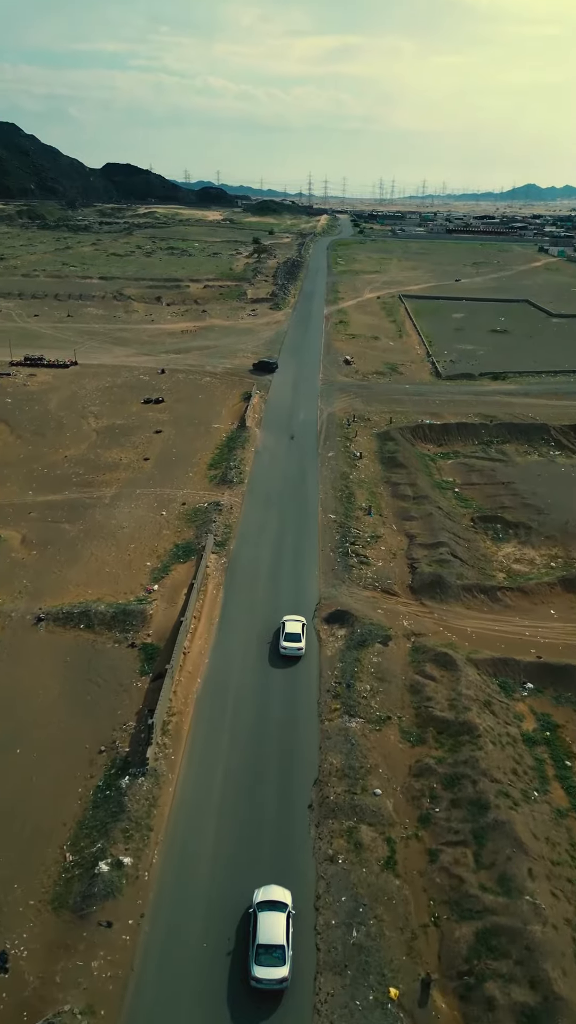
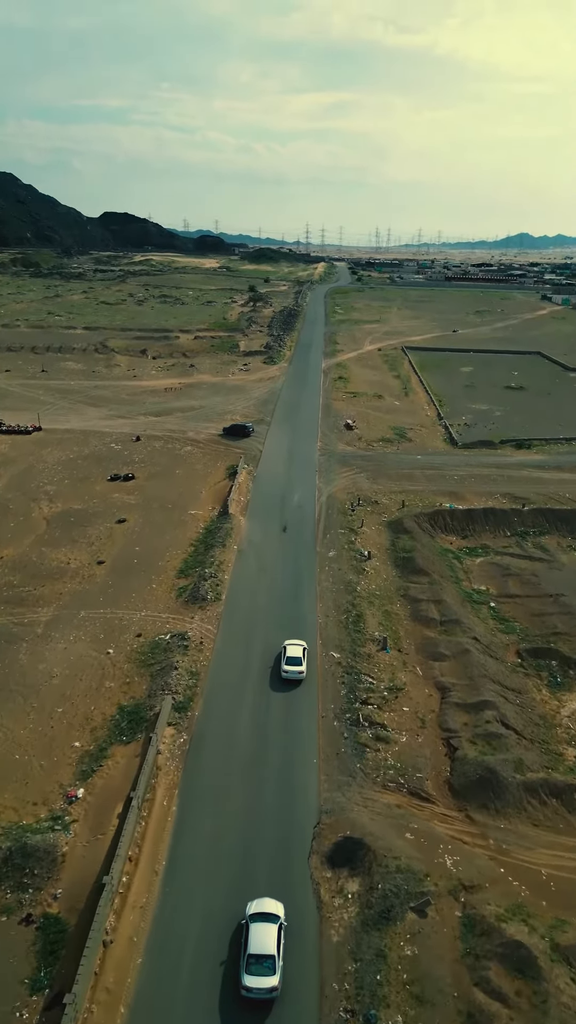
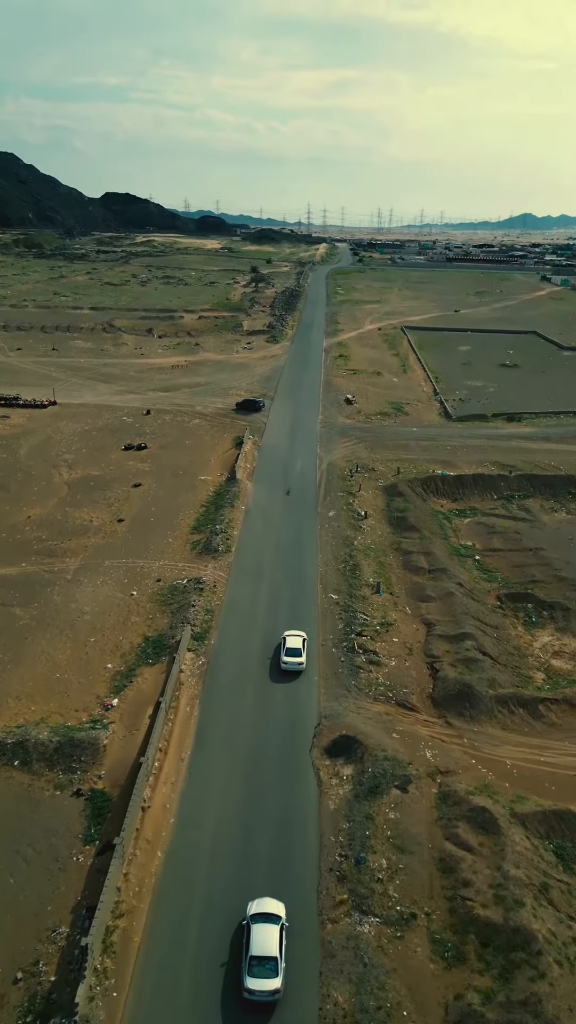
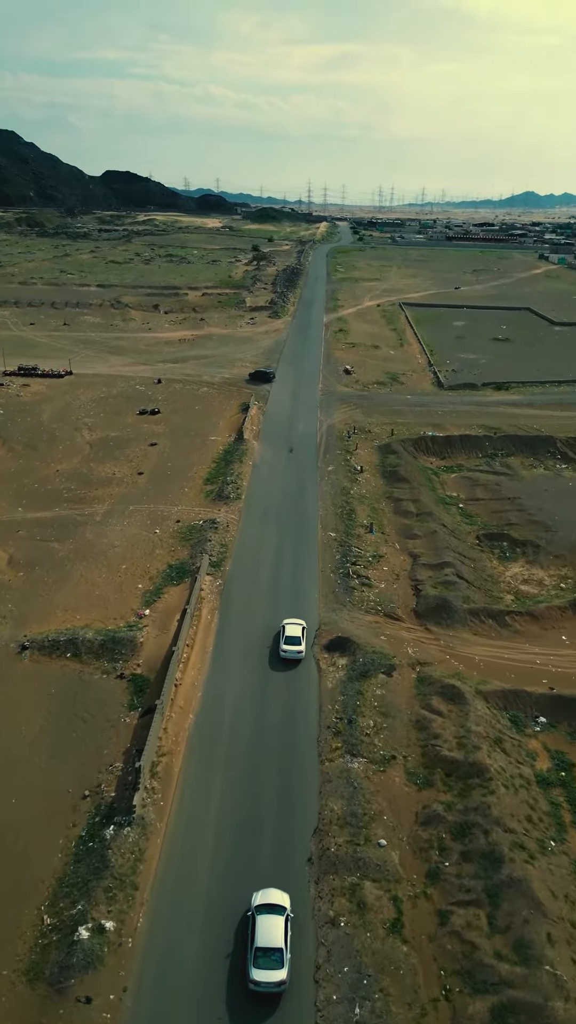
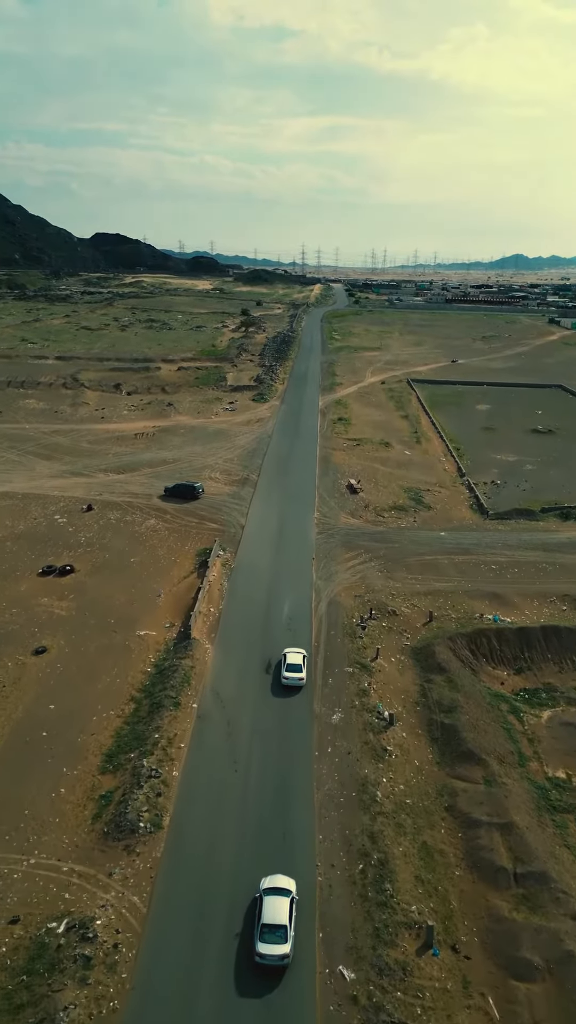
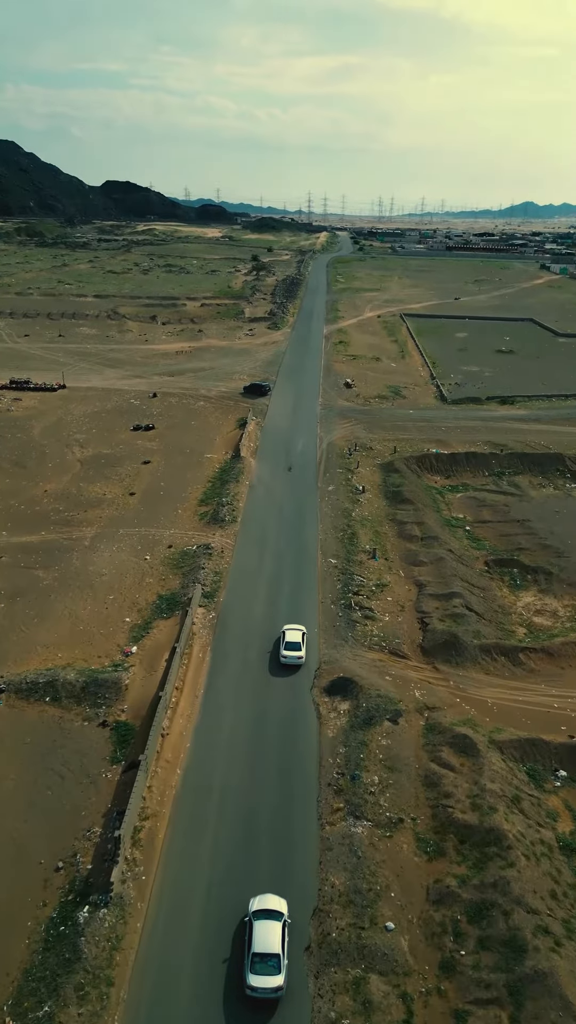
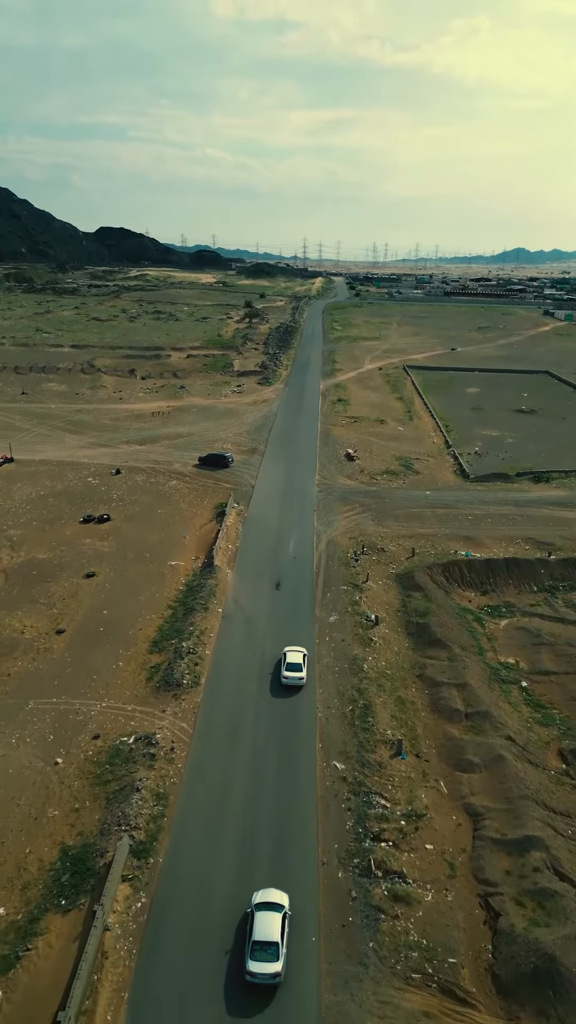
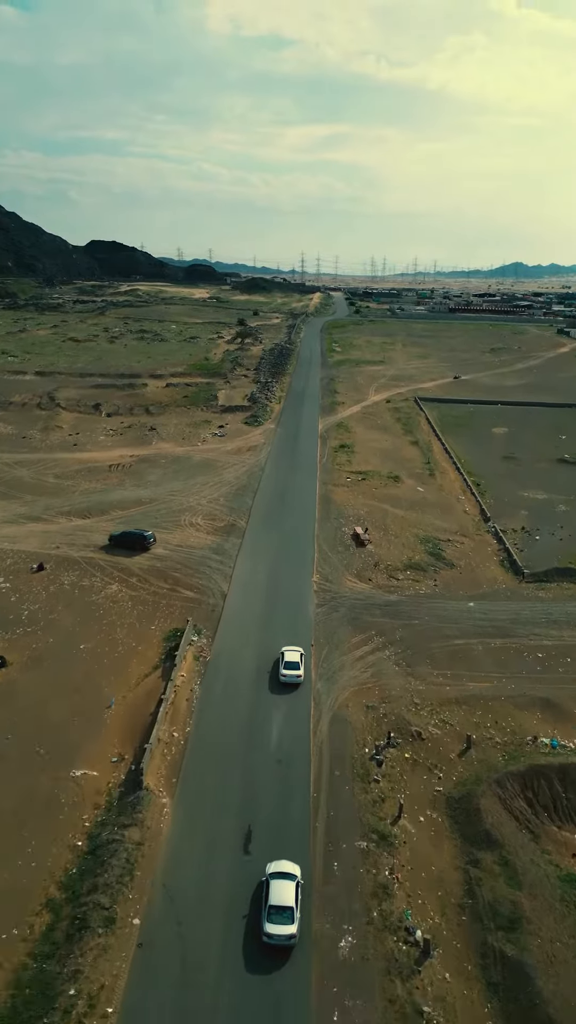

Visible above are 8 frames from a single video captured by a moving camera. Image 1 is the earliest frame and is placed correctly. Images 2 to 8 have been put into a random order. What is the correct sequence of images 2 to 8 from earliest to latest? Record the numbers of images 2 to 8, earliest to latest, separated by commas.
4, 6, 3, 2, 7, 5, 8
